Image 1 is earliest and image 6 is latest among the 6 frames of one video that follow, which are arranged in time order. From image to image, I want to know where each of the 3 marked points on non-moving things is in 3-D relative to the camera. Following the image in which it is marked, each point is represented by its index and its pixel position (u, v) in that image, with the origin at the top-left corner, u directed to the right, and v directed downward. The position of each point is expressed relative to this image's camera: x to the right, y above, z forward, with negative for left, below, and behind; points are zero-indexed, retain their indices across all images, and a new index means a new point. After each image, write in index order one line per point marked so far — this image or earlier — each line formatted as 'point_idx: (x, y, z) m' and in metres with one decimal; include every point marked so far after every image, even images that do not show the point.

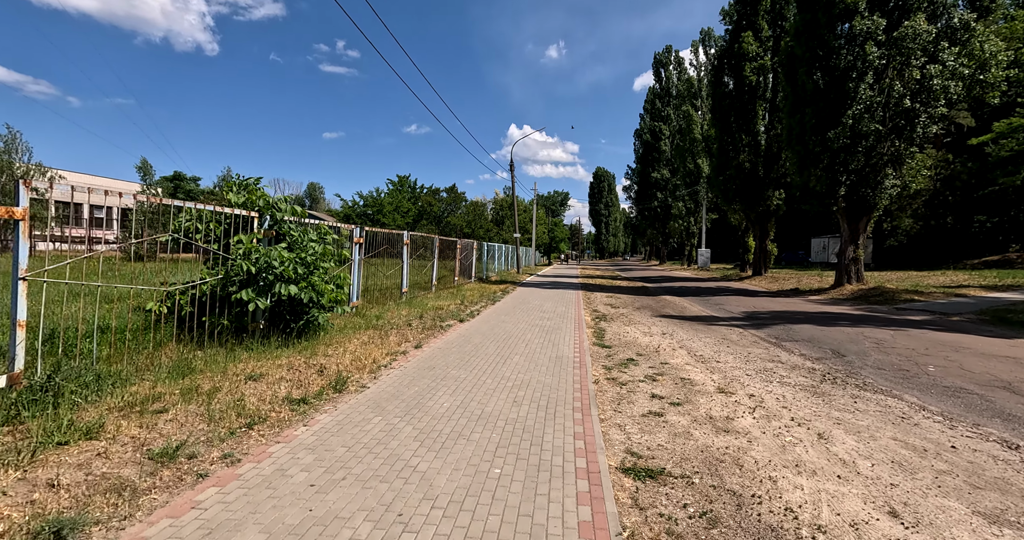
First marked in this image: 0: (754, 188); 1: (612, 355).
0: (+8.9, +3.0, +17.0) m
1: (+1.1, -0.9, +5.1) m
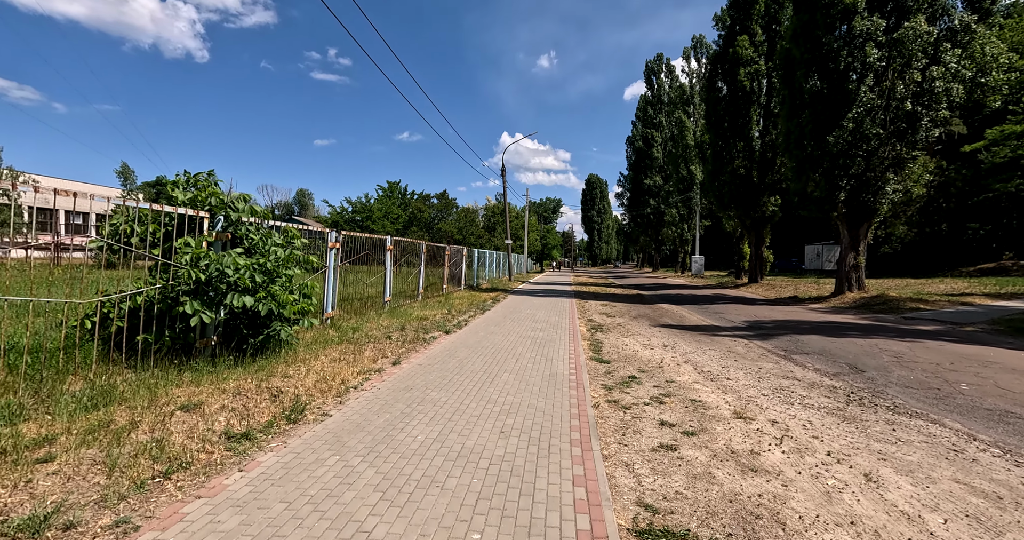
0: (+8.5, +2.7, +16.7) m
1: (+1.0, -1.0, +4.6) m
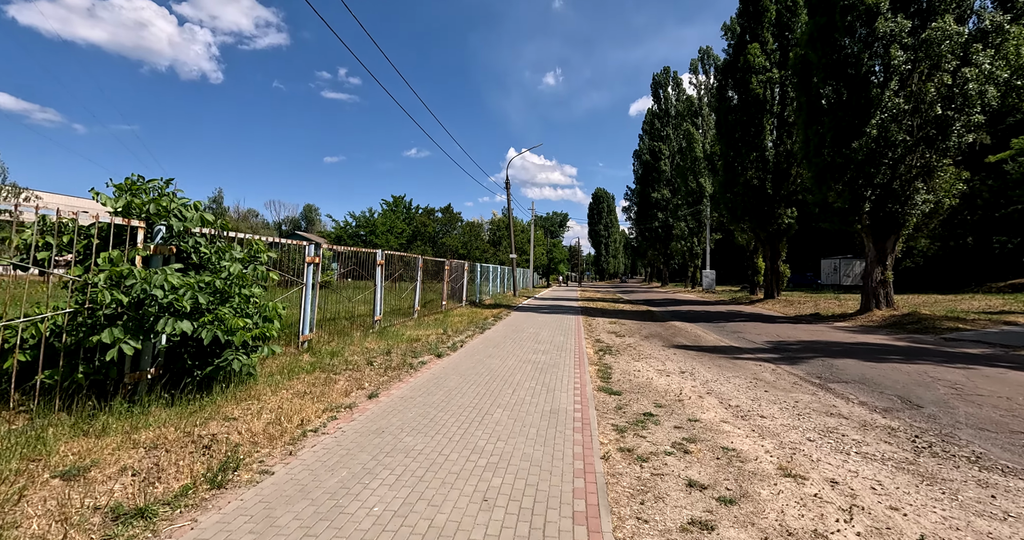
0: (+8.7, +2.2, +16.1) m
1: (+0.9, -1.2, +3.9) m
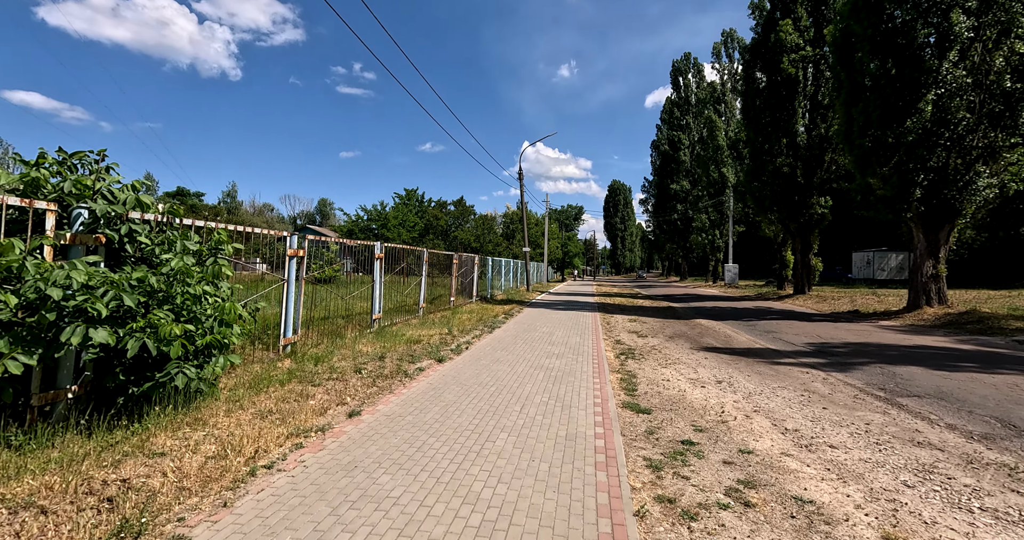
0: (+9.1, +2.4, +15.0) m
1: (+1.0, -1.1, +3.2) m
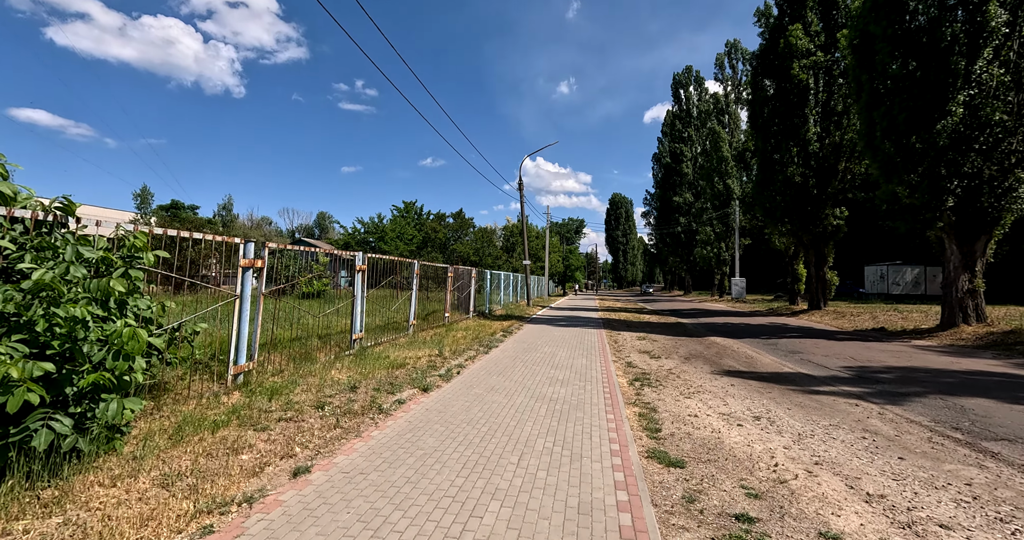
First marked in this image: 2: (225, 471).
0: (+9.1, +2.0, +14.4) m
1: (+1.0, -1.2, +2.4) m
2: (-1.5, -1.0, +2.4) m
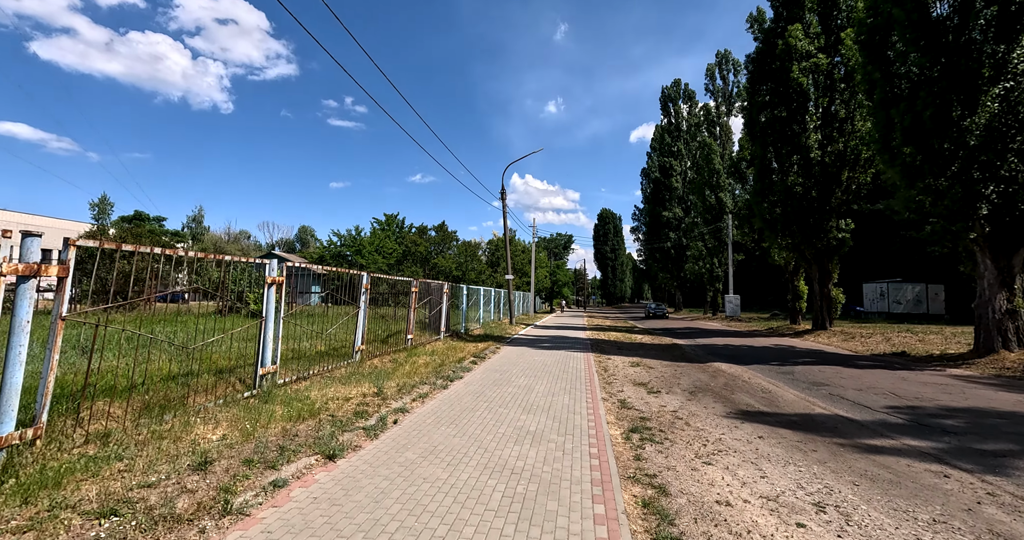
0: (+8.5, +1.5, +13.3) m
1: (+0.6, -1.2, +1.0) m
2: (-1.8, -1.0, +1.0) m
